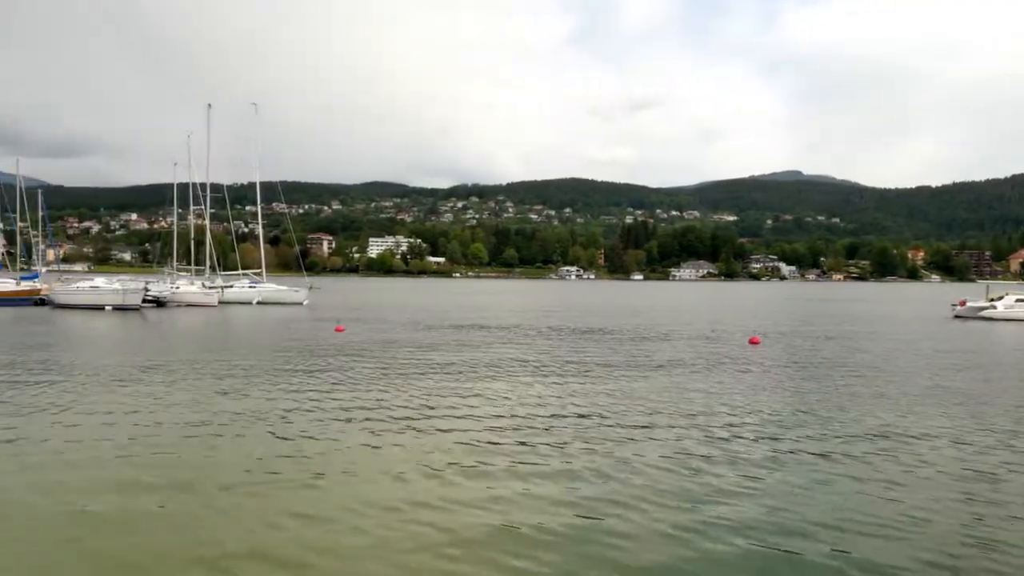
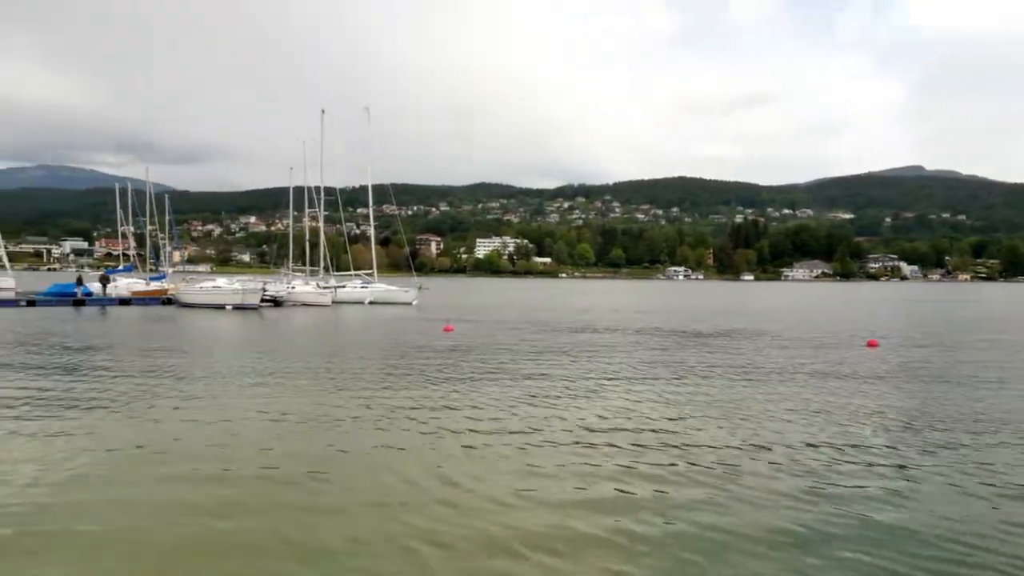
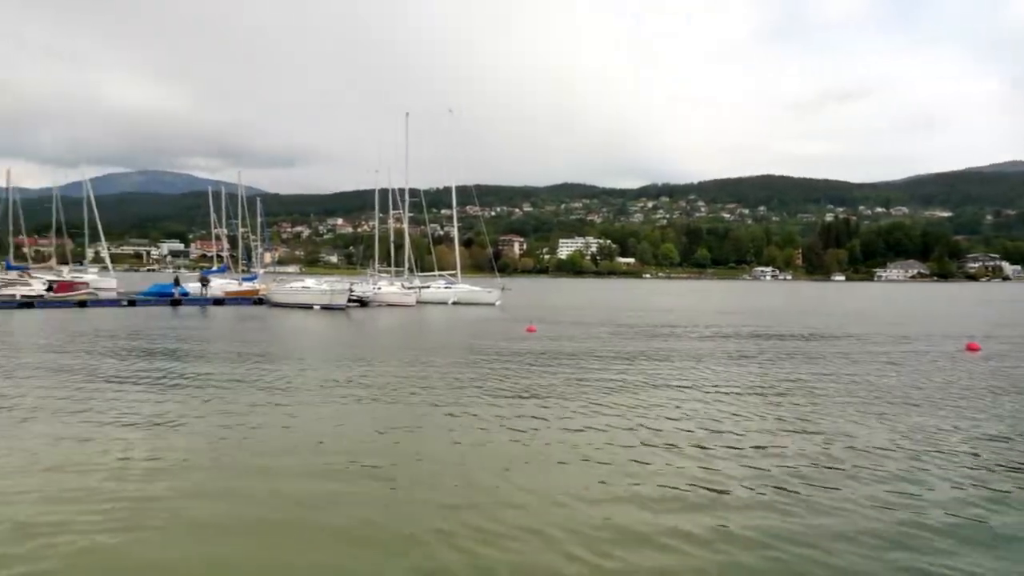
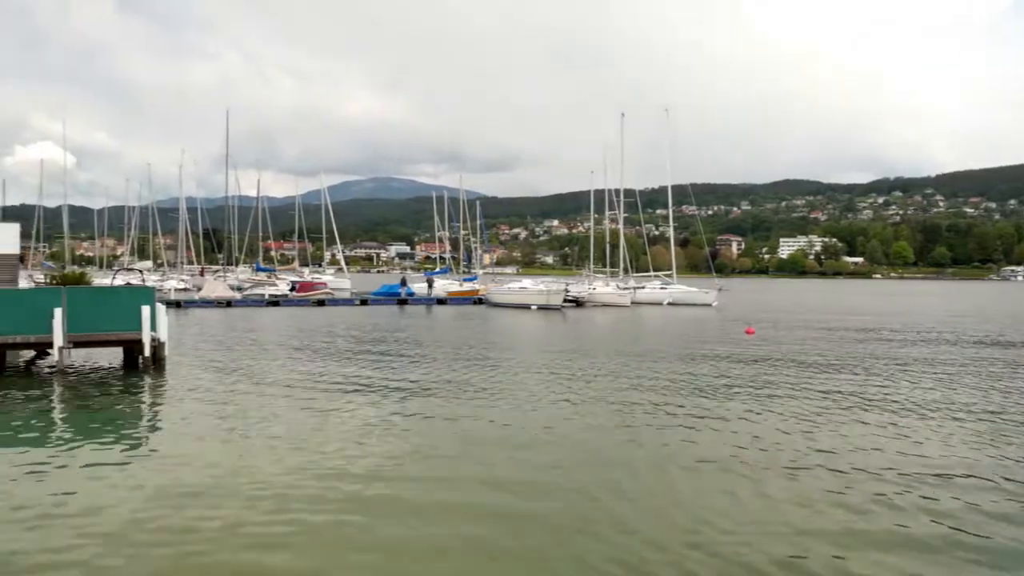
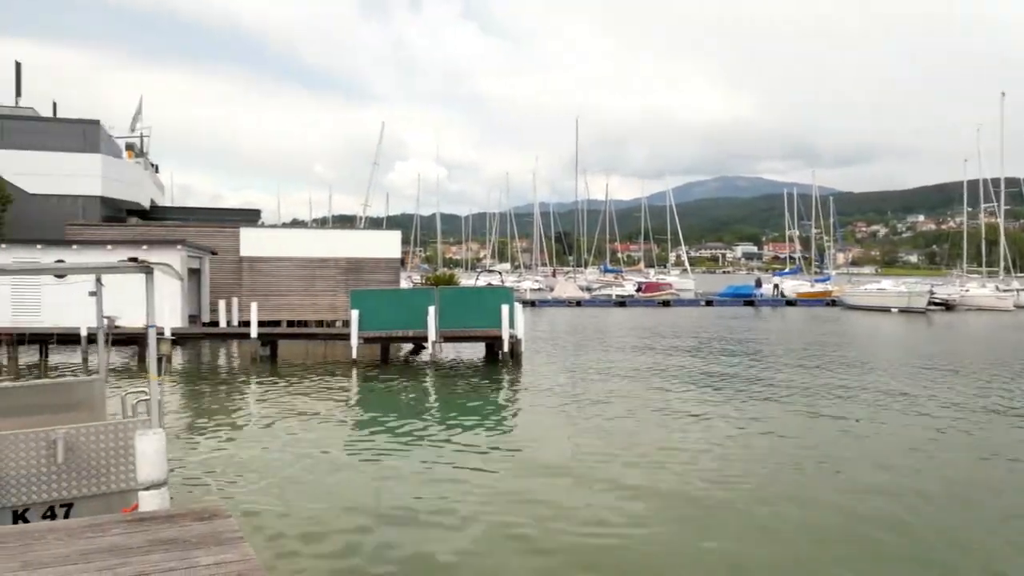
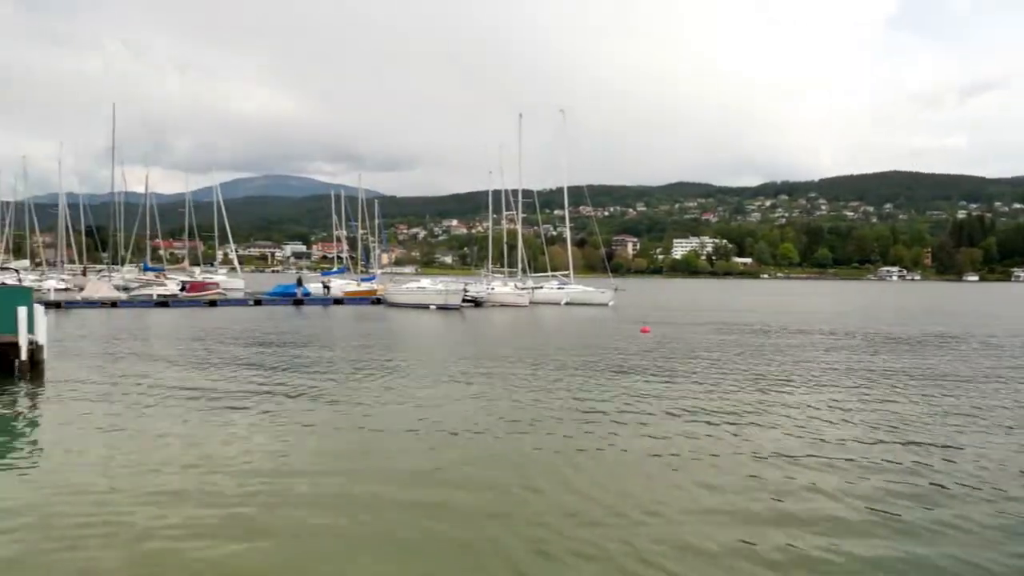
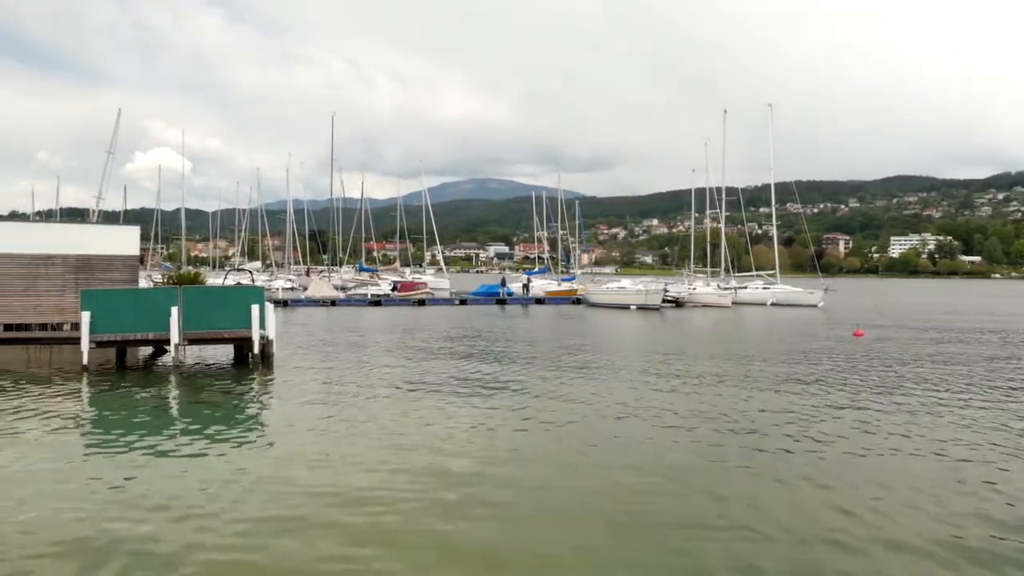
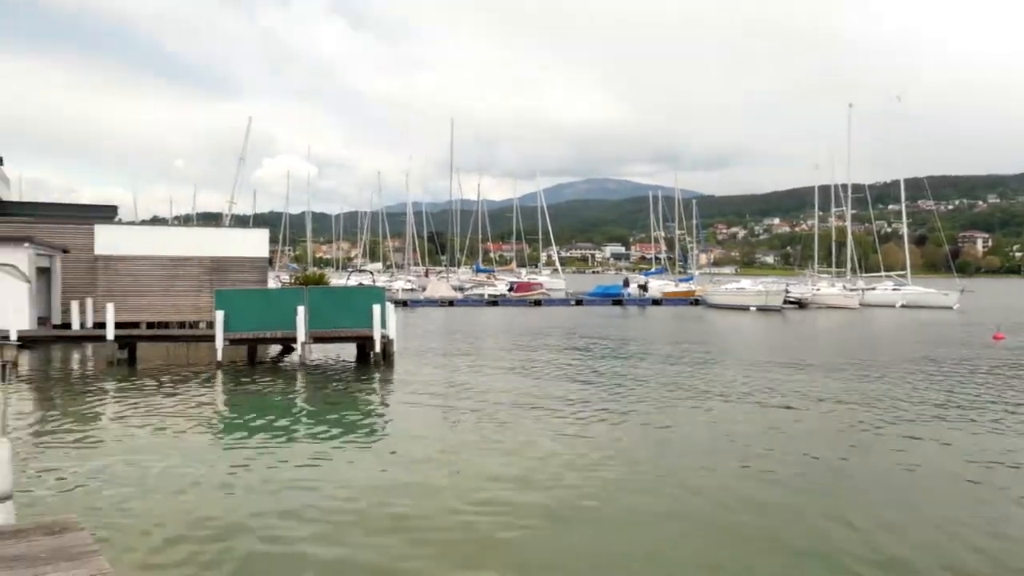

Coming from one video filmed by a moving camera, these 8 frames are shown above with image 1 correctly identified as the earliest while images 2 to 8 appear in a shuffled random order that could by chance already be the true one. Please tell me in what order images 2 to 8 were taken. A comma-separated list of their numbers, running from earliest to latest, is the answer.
2, 3, 6, 4, 7, 8, 5
